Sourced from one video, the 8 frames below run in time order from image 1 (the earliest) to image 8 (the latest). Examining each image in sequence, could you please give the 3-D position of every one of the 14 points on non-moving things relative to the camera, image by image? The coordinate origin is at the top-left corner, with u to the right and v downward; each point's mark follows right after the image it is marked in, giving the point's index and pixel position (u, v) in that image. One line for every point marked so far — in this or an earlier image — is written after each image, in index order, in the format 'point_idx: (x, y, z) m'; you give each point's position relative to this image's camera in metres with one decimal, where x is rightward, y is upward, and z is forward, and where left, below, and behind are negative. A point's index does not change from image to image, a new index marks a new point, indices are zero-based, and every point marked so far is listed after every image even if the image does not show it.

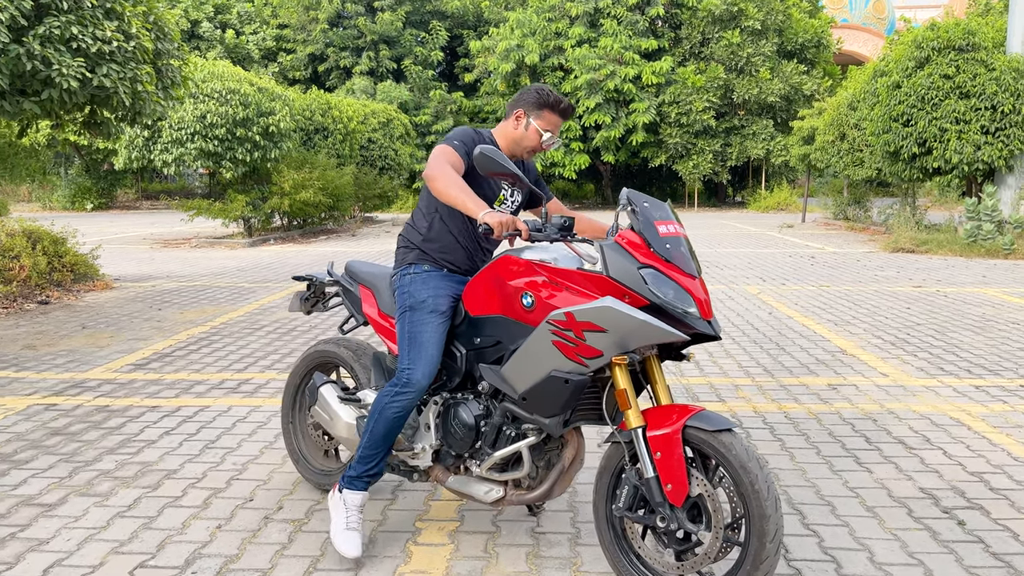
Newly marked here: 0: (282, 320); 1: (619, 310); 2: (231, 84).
0: (-2.3, -0.3, +7.9) m
1: (+0.4, 0.0, +2.6) m
2: (-5.5, +4.0, +15.4) m
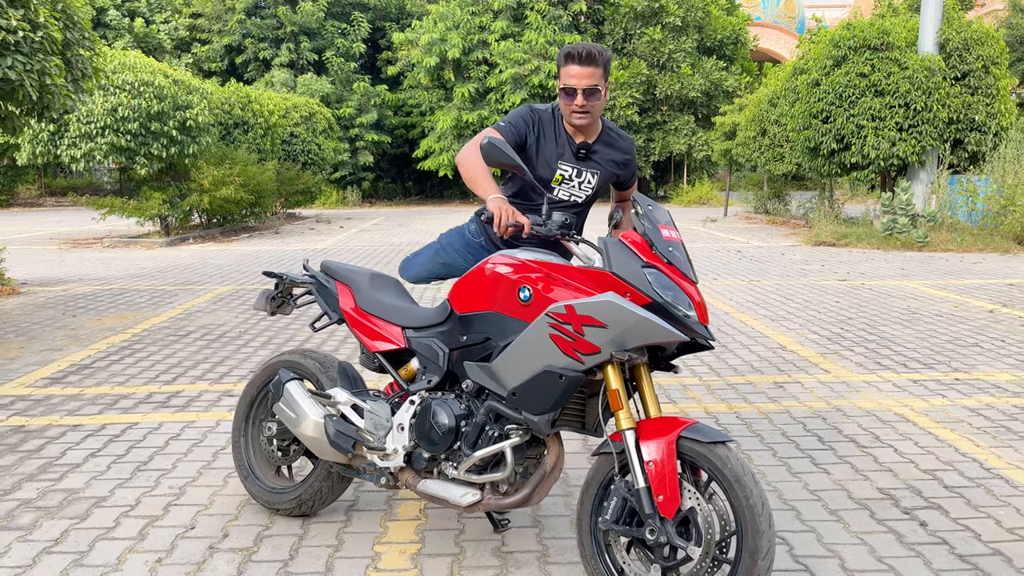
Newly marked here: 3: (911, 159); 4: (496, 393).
0: (-2.9, -0.4, +7.6) m
1: (+0.3, -0.1, +2.5) m
2: (-6.8, +3.9, +14.7) m
3: (+7.4, +2.4, +14.8) m
4: (0.0, -0.4, +2.7) m
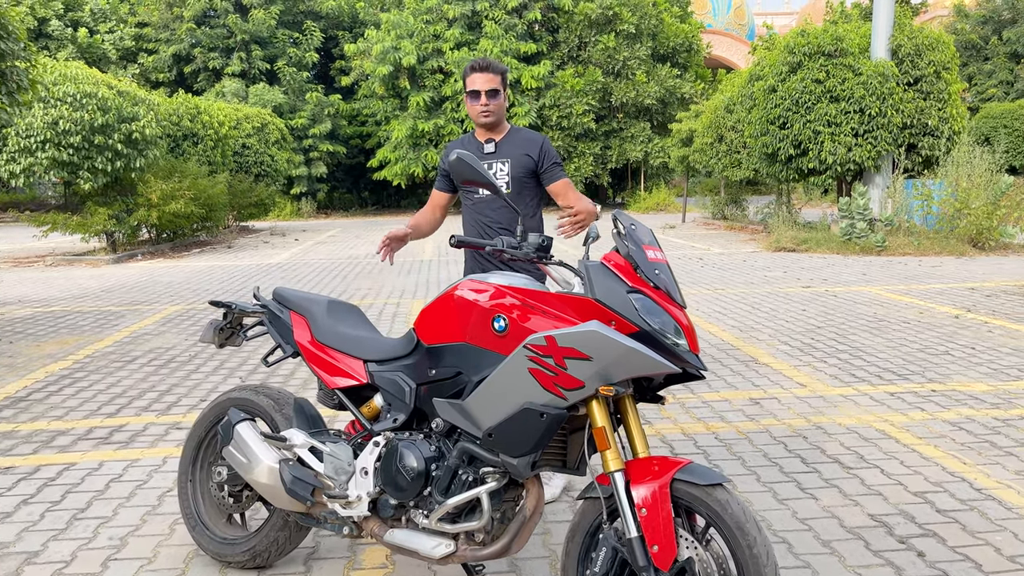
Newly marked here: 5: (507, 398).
0: (-3.2, -0.6, +7.2) m
1: (+0.3, -0.1, +2.2) m
2: (-7.6, +3.6, +14.1) m
3: (+6.6, +2.3, +14.9) m
4: (-0.1, -0.5, +2.5) m
5: (0.0, -0.3, +2.4) m
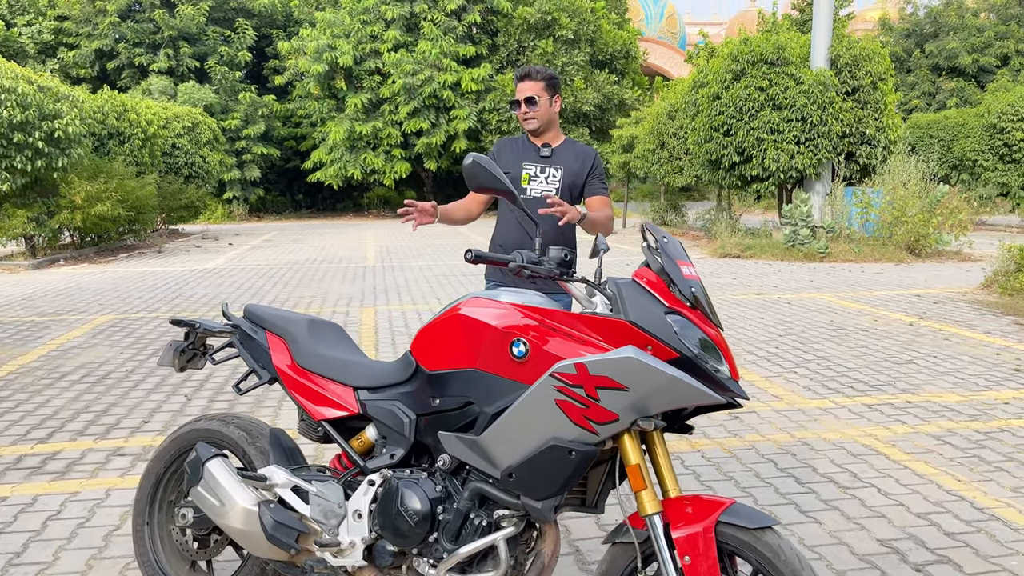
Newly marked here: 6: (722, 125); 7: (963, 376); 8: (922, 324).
0: (-3.5, -0.6, +6.6) m
1: (+0.3, -0.2, +2.0) m
2: (-8.5, +3.4, +13.2) m
3: (+5.6, +2.2, +15.2) m
4: (-0.1, -0.5, +2.2) m
5: (+0.1, -0.4, +2.1) m
6: (+4.1, +3.3, +16.0) m
7: (+3.4, -0.7, +5.9) m
8: (+4.1, -0.4, +8.0) m
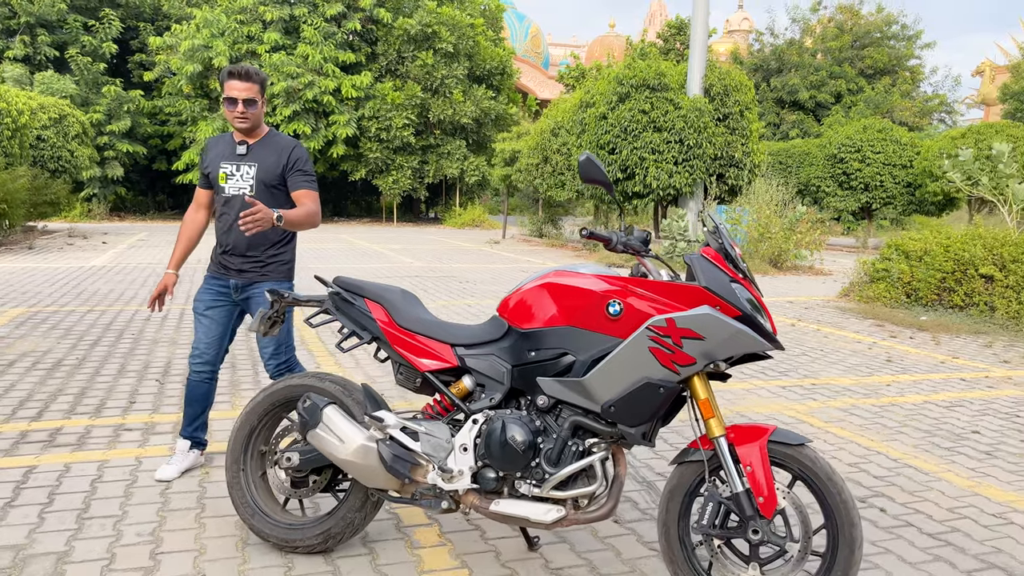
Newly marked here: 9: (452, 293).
0: (-3.9, -0.5, +6.5) m
1: (+0.7, -0.1, +2.6) m
2: (-9.9, +3.5, +12.2) m
3: (+3.6, +2.1, +16.5) m
4: (+0.2, -0.4, +2.8) m
5: (+0.4, -0.3, +2.7) m
6: (+2.0, +3.1, +17.1) m
7: (+3.0, -0.7, +7.0) m
8: (+3.4, -0.4, +9.2) m
9: (-0.9, -0.1, +11.8) m
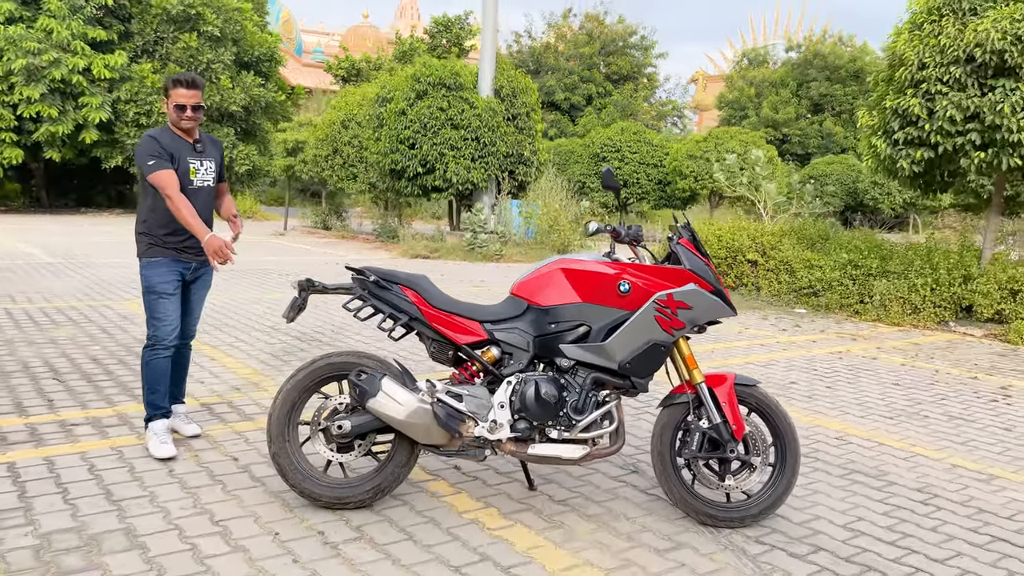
0: (-4.7, -0.6, +5.8) m
1: (+0.8, 0.0, +3.5) m
2: (-12.2, +3.4, +9.5) m
3: (-0.5, +2.3, +17.6) m
4: (+0.4, -0.3, +3.5) m
5: (+0.5, -0.2, +3.4) m
6: (-2.2, +3.3, +17.7) m
7: (+1.7, -0.5, +8.4) m
8: (+1.5, -0.2, +10.5) m
9: (-3.4, 0.0, +11.8) m
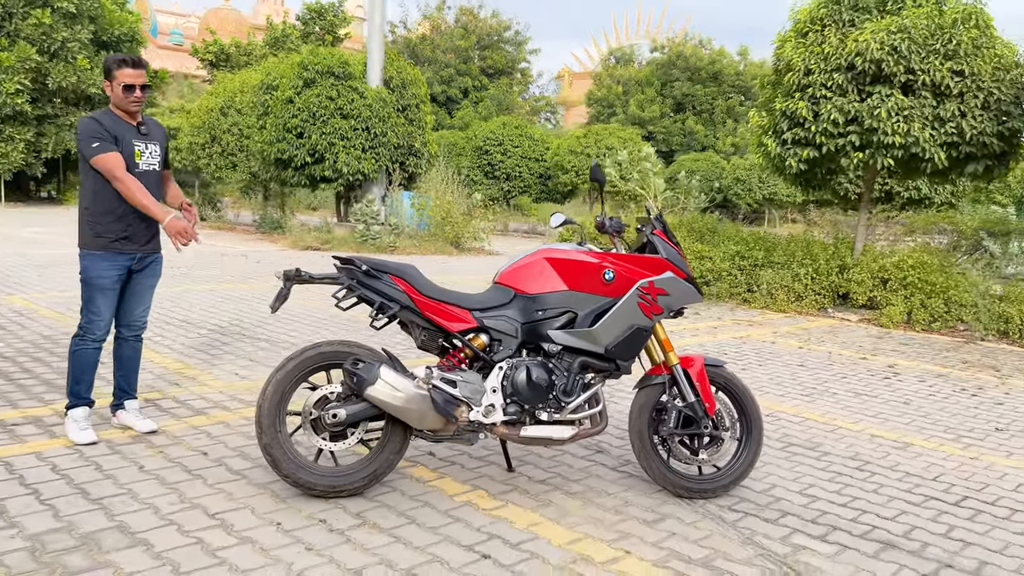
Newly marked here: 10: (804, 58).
0: (-5.1, -0.5, +5.2) m
1: (+0.8, 0.0, +3.7) m
2: (-13.0, +3.4, +7.6) m
3: (-2.8, +2.5, +17.4) m
4: (+0.3, -0.3, +3.6) m
5: (+0.5, -0.2, +3.6) m
6: (-4.5, +3.5, +17.2) m
7: (+0.9, -0.4, +8.7) m
8: (+0.3, -0.1, +10.8) m
9: (-4.7, +0.1, +11.3) m
10: (+3.8, +3.0, +10.2) m
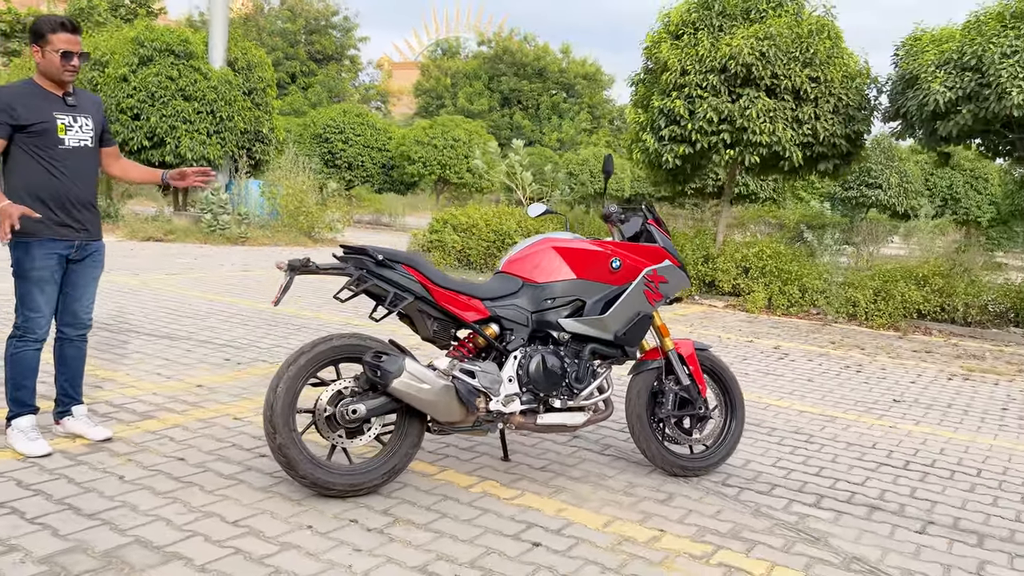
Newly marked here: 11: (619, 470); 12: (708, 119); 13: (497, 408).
0: (-5.2, -0.5, +4.0) m
1: (+0.8, +0.1, +3.9) m
2: (-13.5, +3.4, +4.6) m
3: (-5.7, +2.6, +16.5) m
4: (+0.4, -0.2, +3.7) m
5: (+0.5, -0.1, +3.7) m
6: (-7.3, +3.6, +15.9) m
7: (-0.1, -0.3, +8.7) m
8: (-1.2, 0.0, +10.7) m
9: (-6.2, +0.2, +10.0) m
10: (+2.3, +3.1, +10.8) m
11: (+0.5, -0.9, +4.0) m
12: (+2.6, +2.2, +10.6) m
13: (-0.1, -0.5, +3.5) m
